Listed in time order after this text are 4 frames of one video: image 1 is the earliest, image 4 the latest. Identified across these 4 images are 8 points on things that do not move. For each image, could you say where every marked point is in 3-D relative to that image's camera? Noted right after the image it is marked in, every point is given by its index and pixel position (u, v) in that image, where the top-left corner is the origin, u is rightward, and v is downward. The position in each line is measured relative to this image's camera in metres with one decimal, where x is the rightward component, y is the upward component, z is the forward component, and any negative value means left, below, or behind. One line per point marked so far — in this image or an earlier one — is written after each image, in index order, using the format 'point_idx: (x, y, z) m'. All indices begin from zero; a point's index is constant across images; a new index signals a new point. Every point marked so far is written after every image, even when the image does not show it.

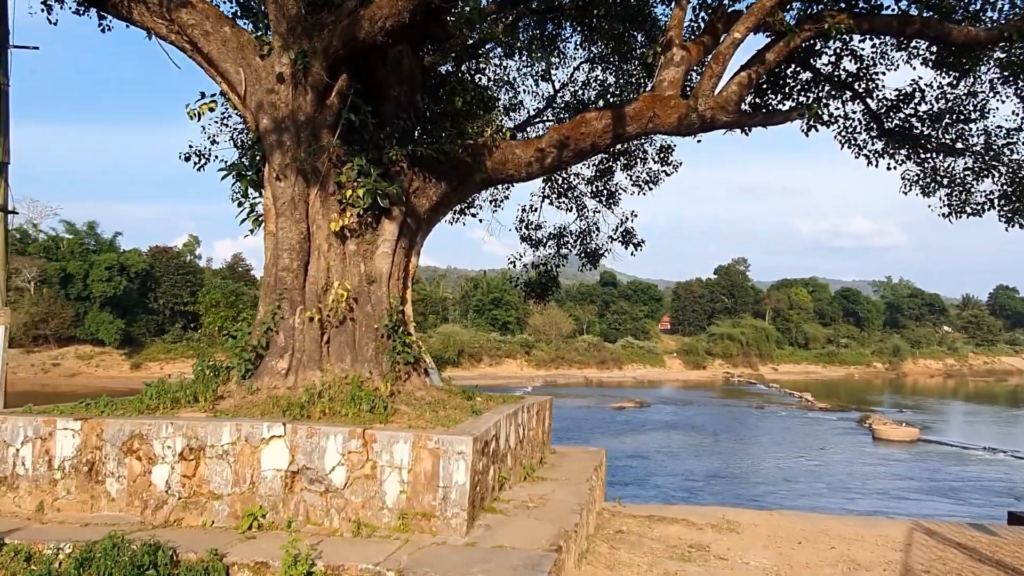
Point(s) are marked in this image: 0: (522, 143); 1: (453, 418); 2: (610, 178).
0: (+0.1, +1.1, +5.1) m
1: (-0.3, -0.7, +3.7) m
2: (+1.7, +1.8, +11.7) m
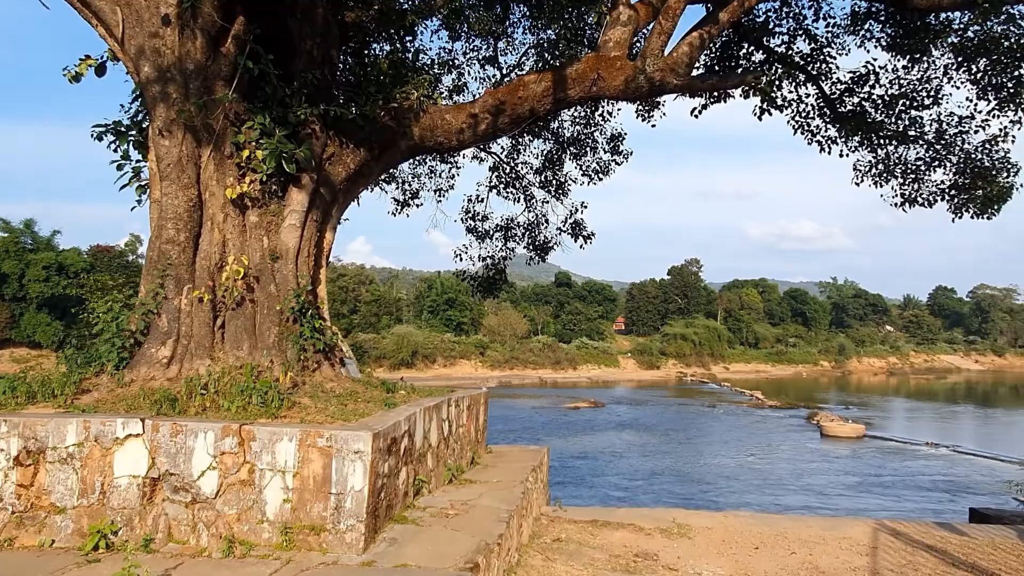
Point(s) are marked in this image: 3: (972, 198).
0: (-0.4, +1.2, +4.6) m
1: (-0.7, -0.6, +3.2) m
2: (+0.8, +1.9, +11.3) m
3: (+4.9, +0.9, +7.3) m
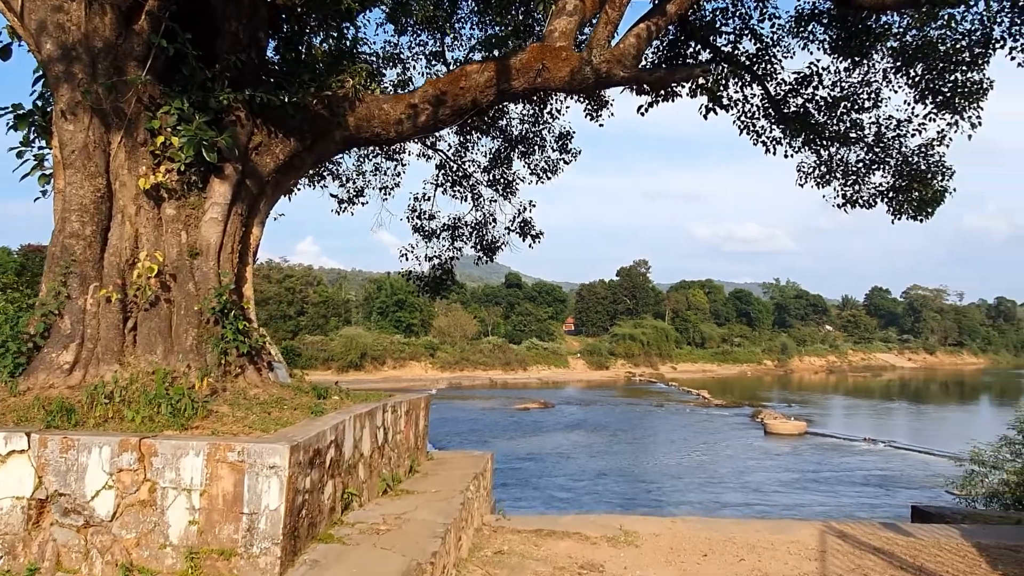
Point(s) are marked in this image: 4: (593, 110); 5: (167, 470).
0: (-0.7, +1.2, +4.3) m
1: (-1.0, -0.6, +2.9) m
2: (-0.1, +1.9, +11.1) m
3: (+4.3, +0.9, +7.5) m
4: (+1.1, +2.5, +10.0) m
5: (-1.2, -0.6, +2.3) m
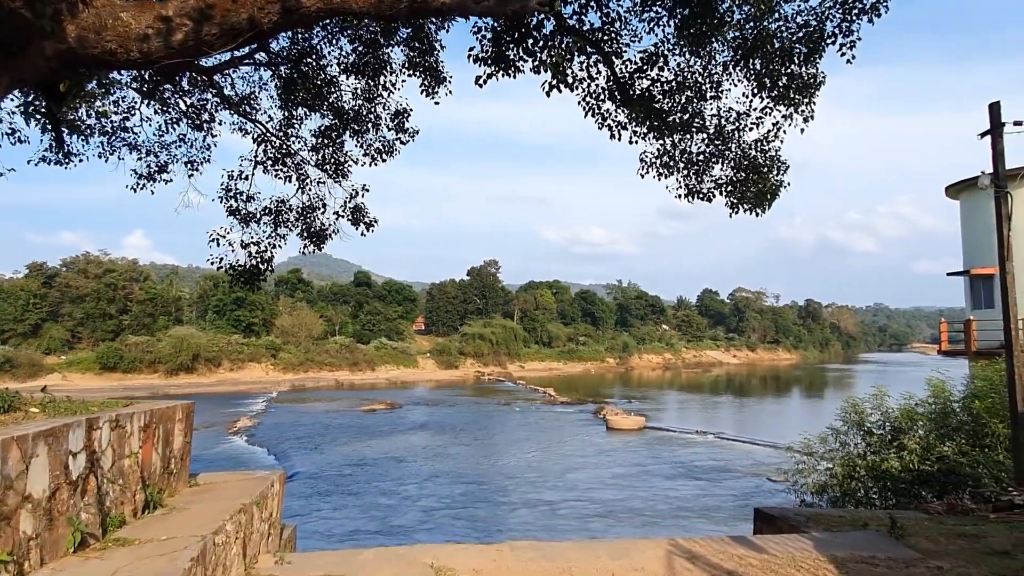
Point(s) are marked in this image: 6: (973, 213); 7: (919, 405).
0: (-1.7, +1.3, +3.2) m
1: (-1.7, -0.4, +1.8) m
2: (-2.5, +2.1, +10.0) m
3: (+2.5, +1.0, +7.4) m
4: (-1.1, +2.7, +9.1) m
5: (-1.7, -0.5, +1.2) m
6: (+8.0, +1.3, +12.2) m
7: (+4.4, -1.3, +7.5) m
